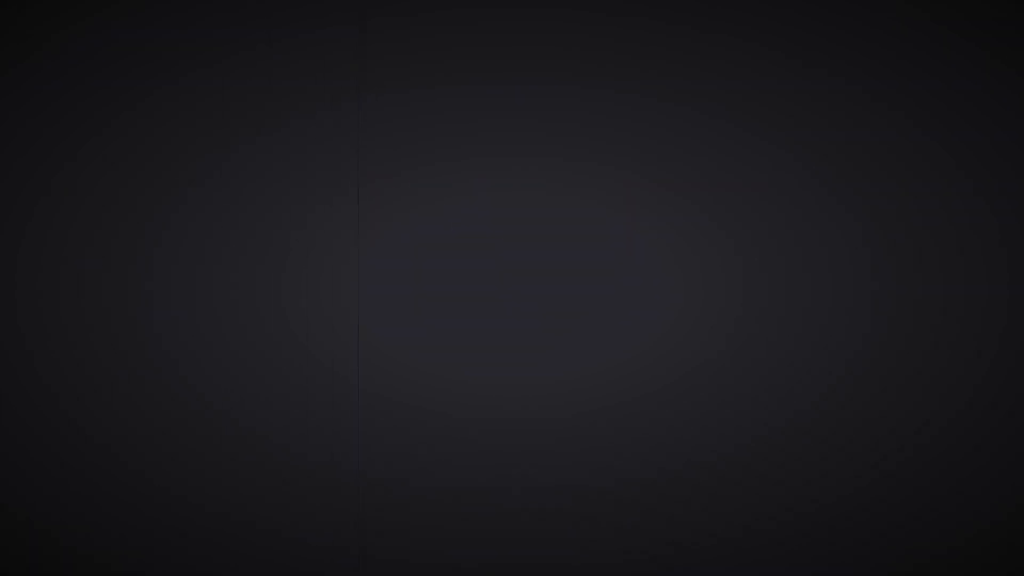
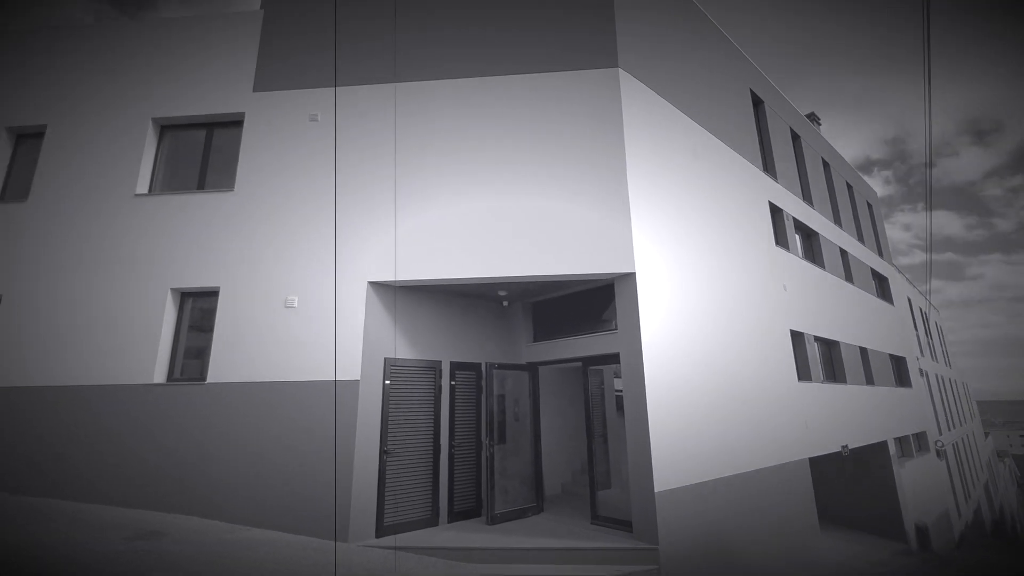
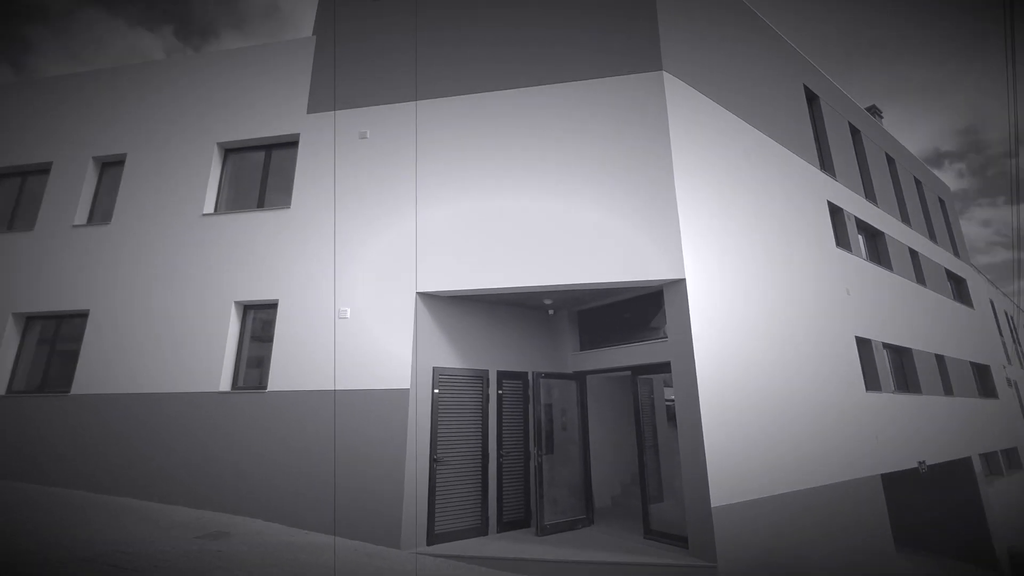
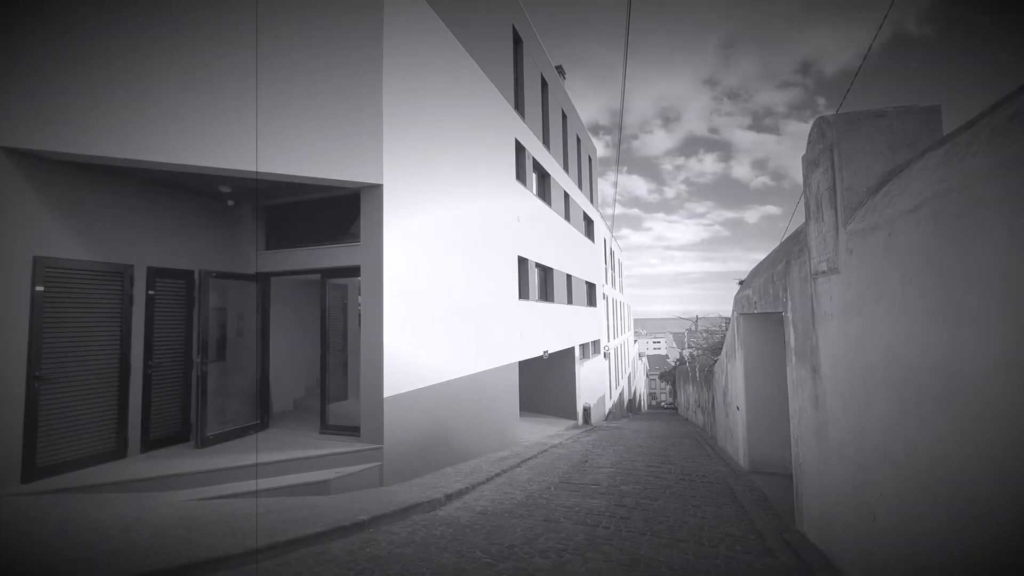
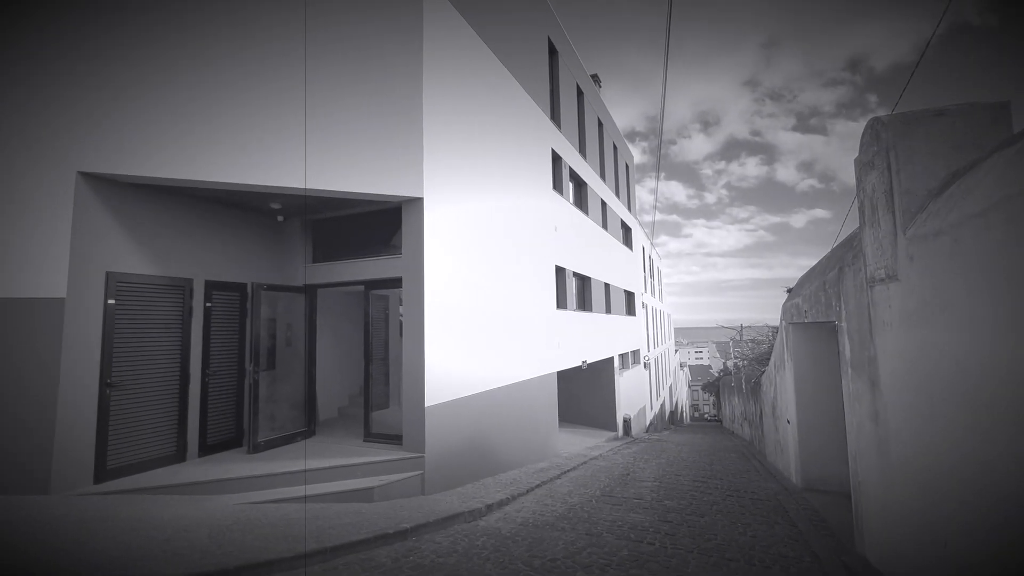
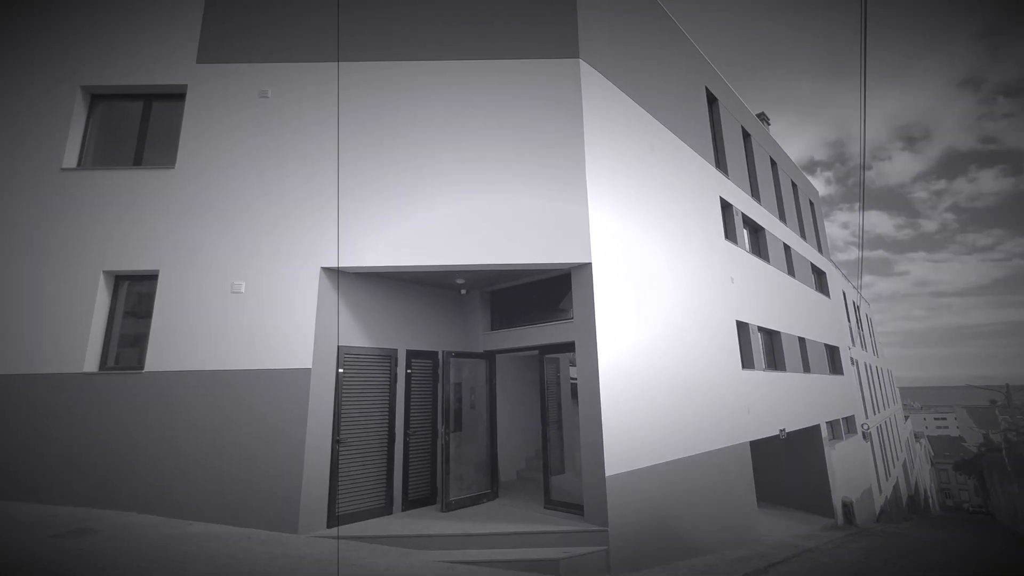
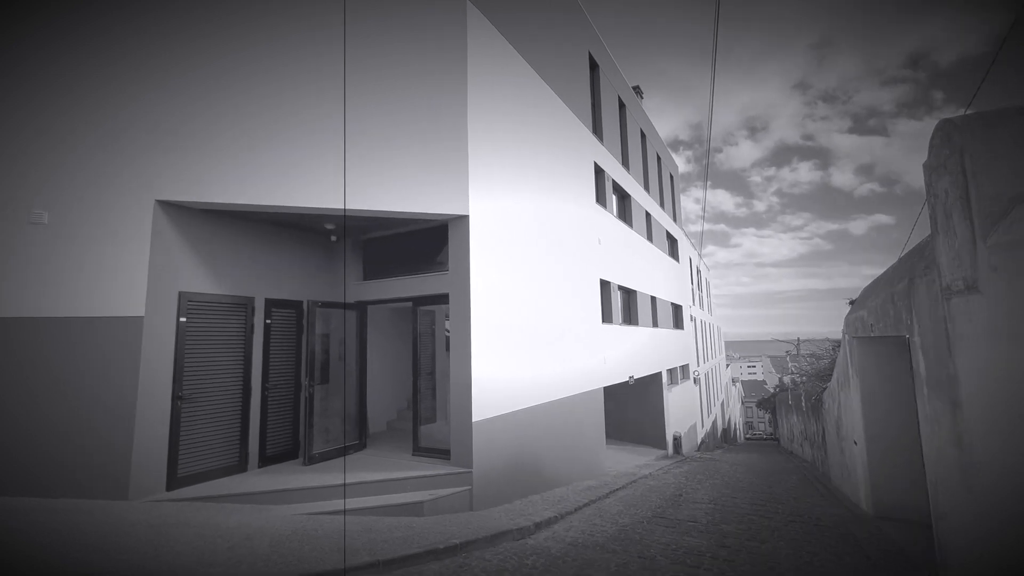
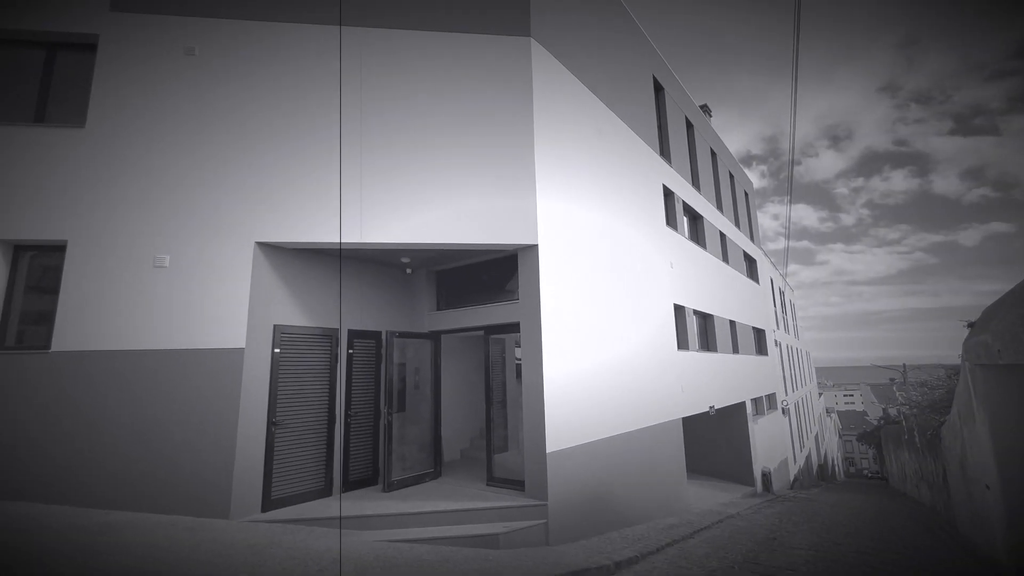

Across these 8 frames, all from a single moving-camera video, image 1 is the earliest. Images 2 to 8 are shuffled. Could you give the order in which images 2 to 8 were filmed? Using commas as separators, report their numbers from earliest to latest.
4, 5, 7, 8, 6, 2, 3
